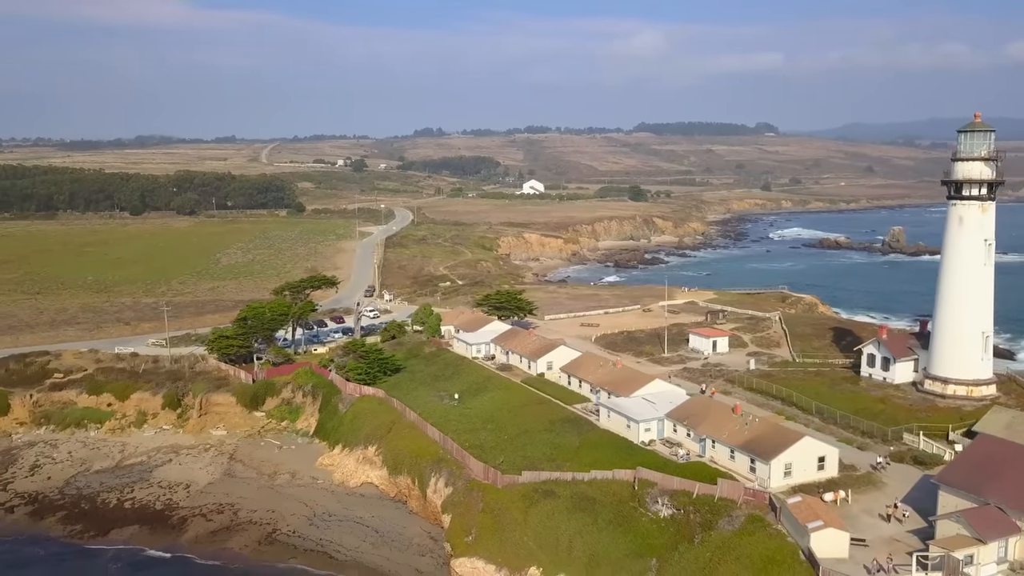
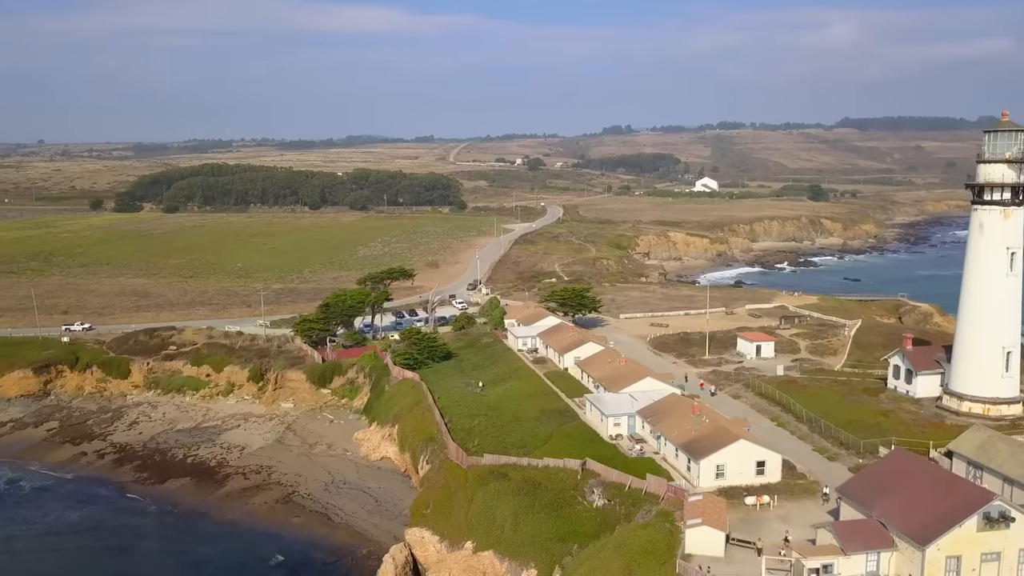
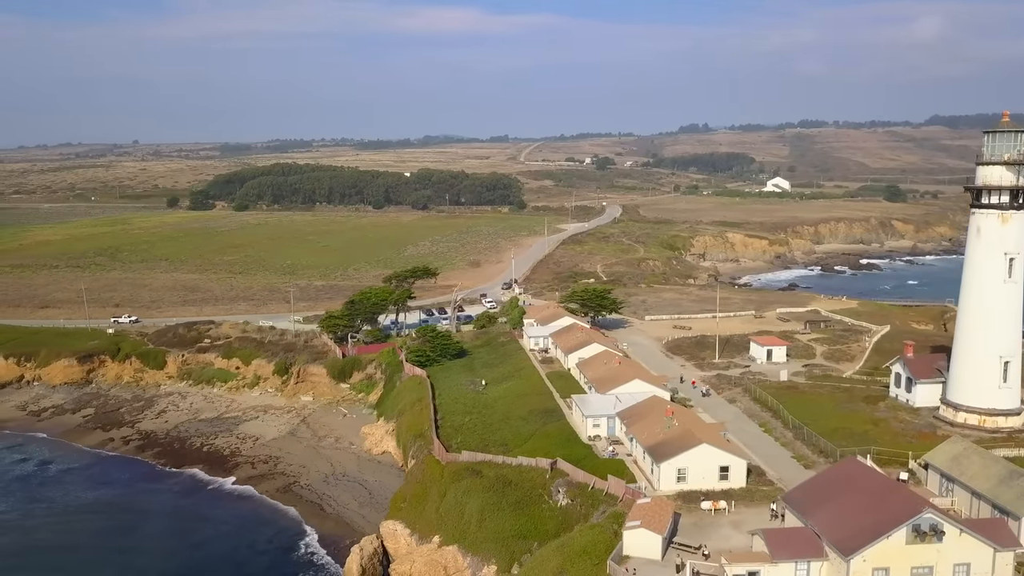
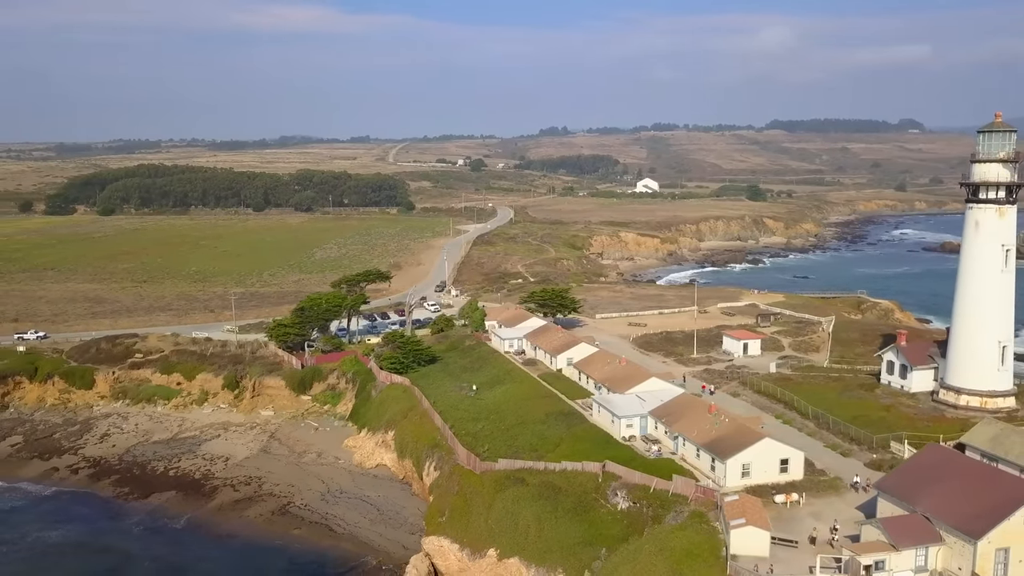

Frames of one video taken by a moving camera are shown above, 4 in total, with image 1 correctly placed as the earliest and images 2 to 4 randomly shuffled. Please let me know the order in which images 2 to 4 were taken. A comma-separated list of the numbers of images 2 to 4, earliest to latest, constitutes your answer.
4, 2, 3
